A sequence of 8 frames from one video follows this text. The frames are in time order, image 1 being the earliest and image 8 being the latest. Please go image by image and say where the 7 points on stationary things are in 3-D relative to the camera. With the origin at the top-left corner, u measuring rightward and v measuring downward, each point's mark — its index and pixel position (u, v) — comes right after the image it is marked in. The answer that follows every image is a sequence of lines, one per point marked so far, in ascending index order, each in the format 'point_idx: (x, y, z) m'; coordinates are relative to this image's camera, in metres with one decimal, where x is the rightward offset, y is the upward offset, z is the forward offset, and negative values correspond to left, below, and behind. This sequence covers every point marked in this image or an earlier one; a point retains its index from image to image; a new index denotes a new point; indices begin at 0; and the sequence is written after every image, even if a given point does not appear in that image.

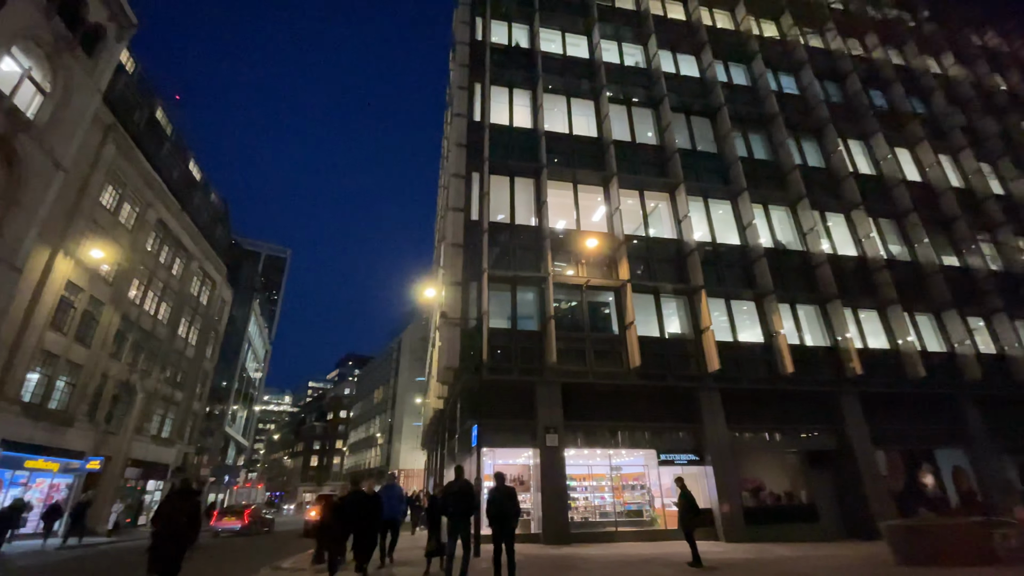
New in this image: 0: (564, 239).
0: (+2.1, +1.9, +18.5) m
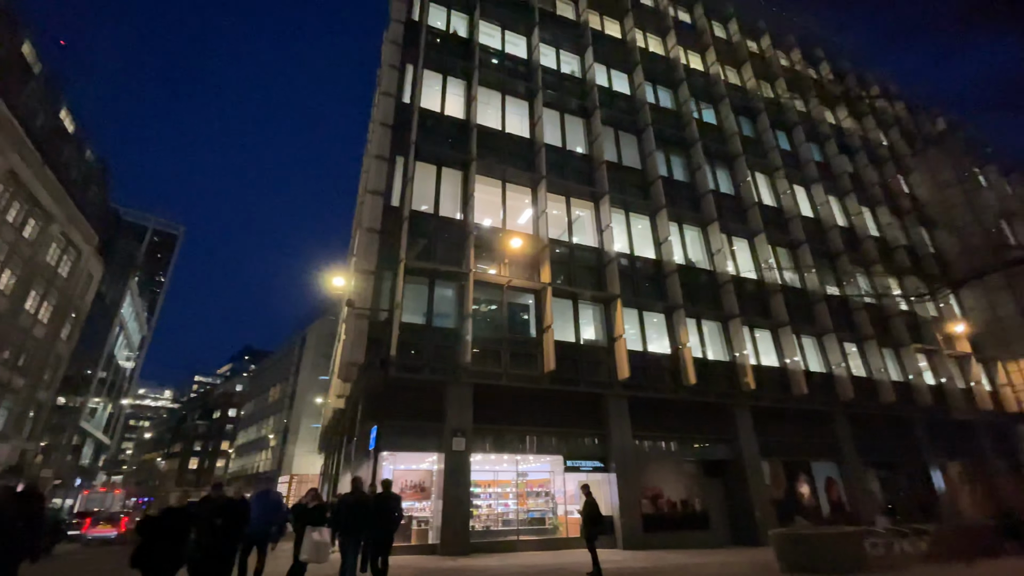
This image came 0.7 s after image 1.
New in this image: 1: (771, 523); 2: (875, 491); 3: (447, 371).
0: (-0.9, +1.9, +17.8) m
1: (+9.4, -8.6, +17.0) m
2: (+15.3, -8.5, +19.7) m
3: (-2.2, -2.8, +15.6) m
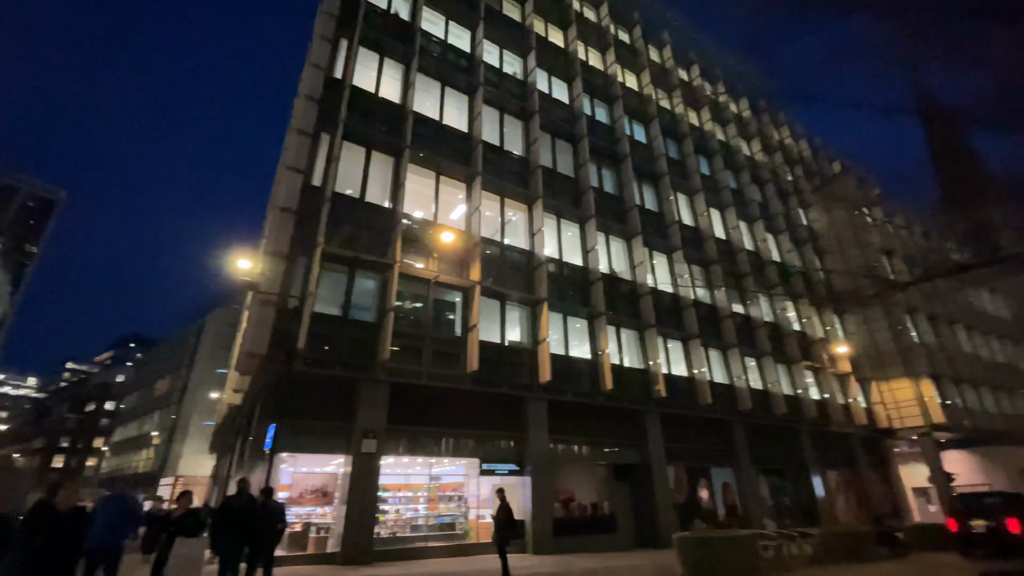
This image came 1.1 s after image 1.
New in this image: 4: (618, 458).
0: (-3.5, +2.1, +17.0) m
1: (+6.1, -9.0, +17.7) m
2: (+11.4, -9.4, +21.4) m
3: (-4.7, -2.5, +14.6) m
4: (+4.1, -6.6, +18.2) m
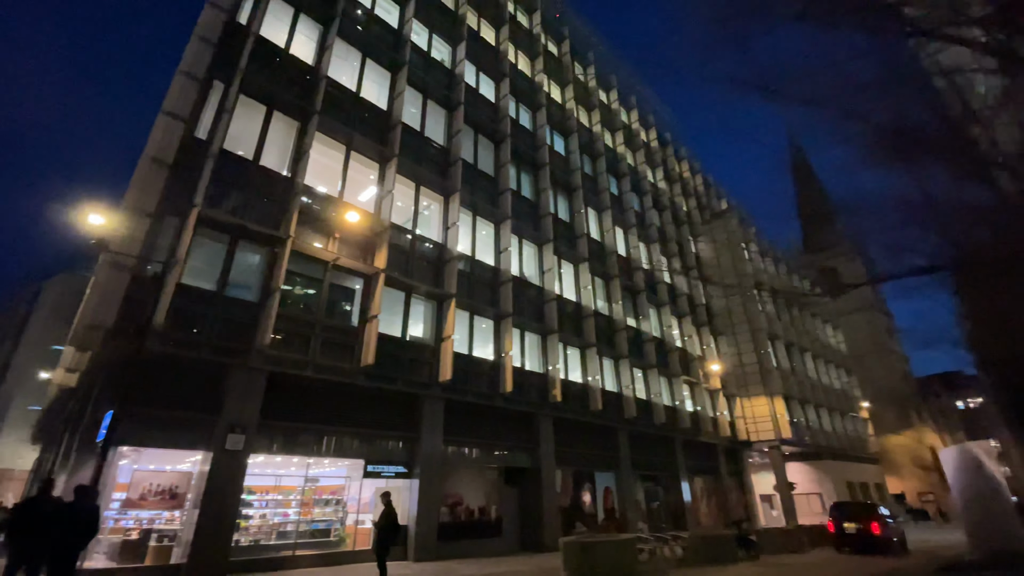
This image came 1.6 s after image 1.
0: (-6.4, +2.7, +15.5) m
1: (+1.7, -9.3, +18.0) m
2: (+6.1, -10.2, +22.6) m
3: (-7.5, -1.8, +12.8) m
4: (-0.1, -6.7, +18.1) m
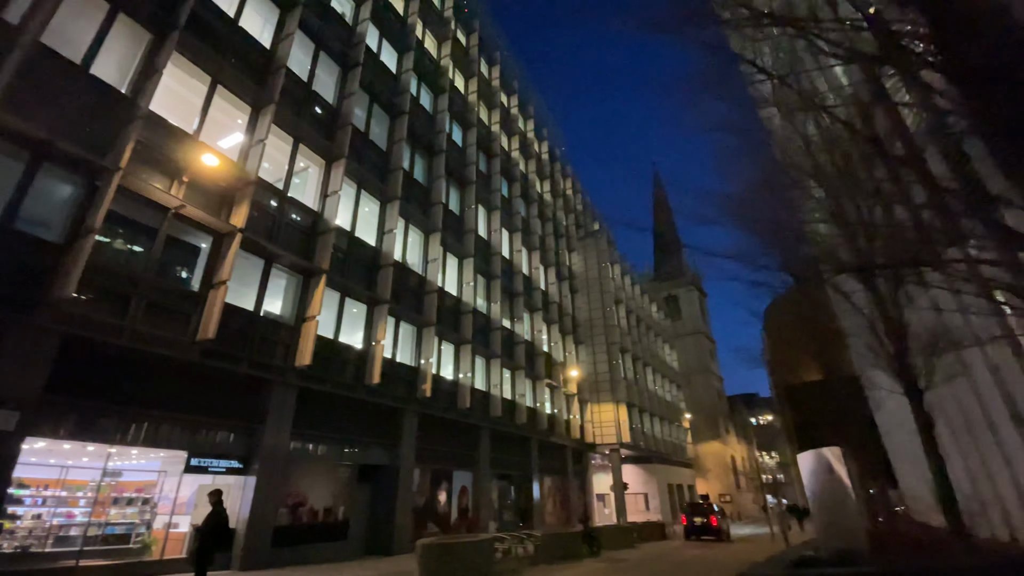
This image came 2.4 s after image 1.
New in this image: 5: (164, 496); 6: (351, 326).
0: (-9.4, +4.0, +12.7) m
1: (-3.8, -8.9, +17.1) m
2: (-1.0, -10.2, +22.7) m
3: (-10.3, -0.4, +9.7) m
4: (-5.2, -6.1, +16.7) m
5: (-8.9, -5.3, +11.9) m
6: (-6.0, -1.4, +17.2) m
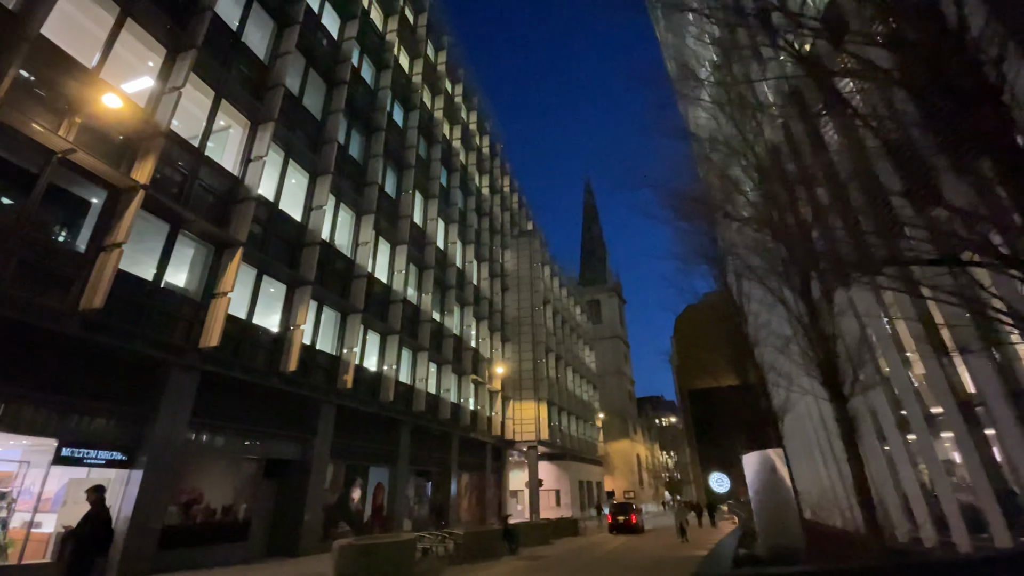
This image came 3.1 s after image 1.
0: (-10.5, +4.9, +10.7) m
1: (-6.7, -8.3, +15.9) m
2: (-4.8, -9.7, +21.9) m
3: (-11.2, +0.6, +7.6) m
4: (-7.8, -5.4, +15.3) m
5: (-10.5, -4.4, +10.0) m
6: (-8.2, -0.6, +15.7) m
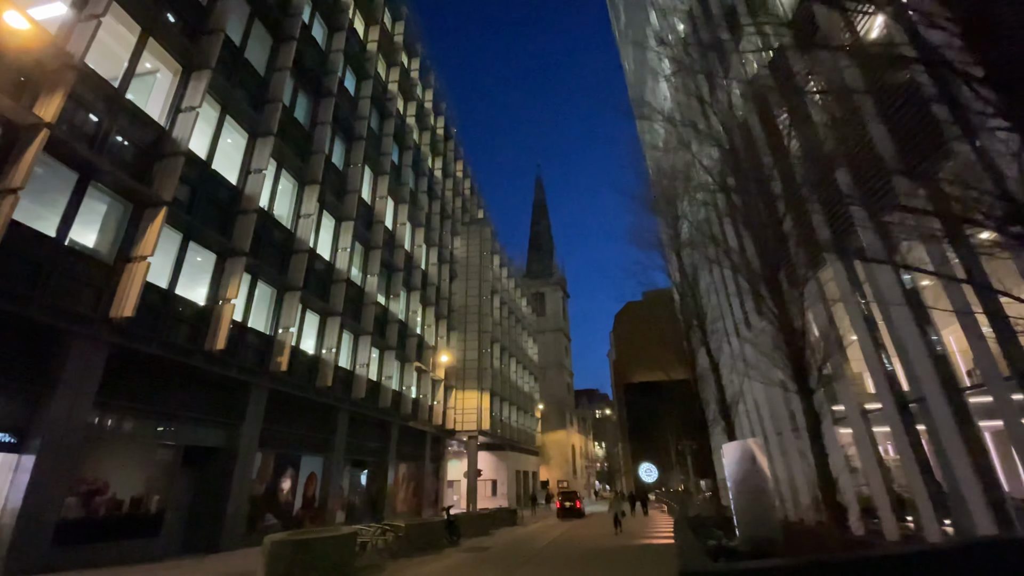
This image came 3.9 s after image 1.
0: (-11.0, +5.9, +8.7) m
1: (-8.5, -7.4, +14.6) m
2: (-7.5, -8.8, +20.8) m
3: (-11.5, +1.6, +5.6) m
4: (-9.4, -4.4, +13.8) m
5: (-11.4, -3.4, +8.2) m
6: (-9.6, +0.3, +14.1) m
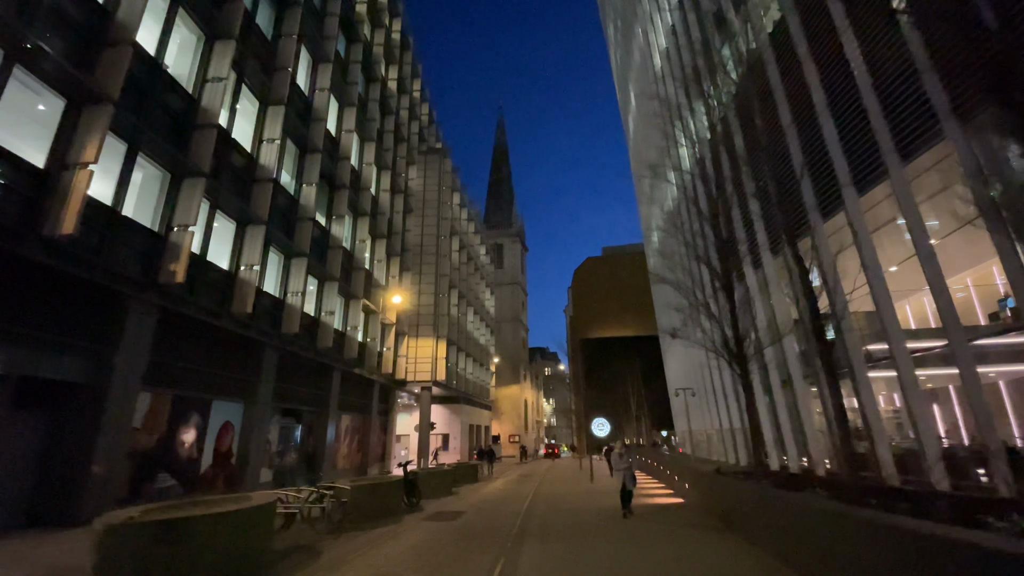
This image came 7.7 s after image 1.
0: (-10.2, +8.3, +3.5) m
1: (-9.0, -4.5, +10.6) m
2: (-8.7, -5.5, +17.0) m
3: (-10.6, +3.8, +0.7) m
4: (-9.6, -1.6, +9.5) m
5: (-11.0, -1.0, +3.6) m
6: (-9.7, +3.2, +9.3) m
